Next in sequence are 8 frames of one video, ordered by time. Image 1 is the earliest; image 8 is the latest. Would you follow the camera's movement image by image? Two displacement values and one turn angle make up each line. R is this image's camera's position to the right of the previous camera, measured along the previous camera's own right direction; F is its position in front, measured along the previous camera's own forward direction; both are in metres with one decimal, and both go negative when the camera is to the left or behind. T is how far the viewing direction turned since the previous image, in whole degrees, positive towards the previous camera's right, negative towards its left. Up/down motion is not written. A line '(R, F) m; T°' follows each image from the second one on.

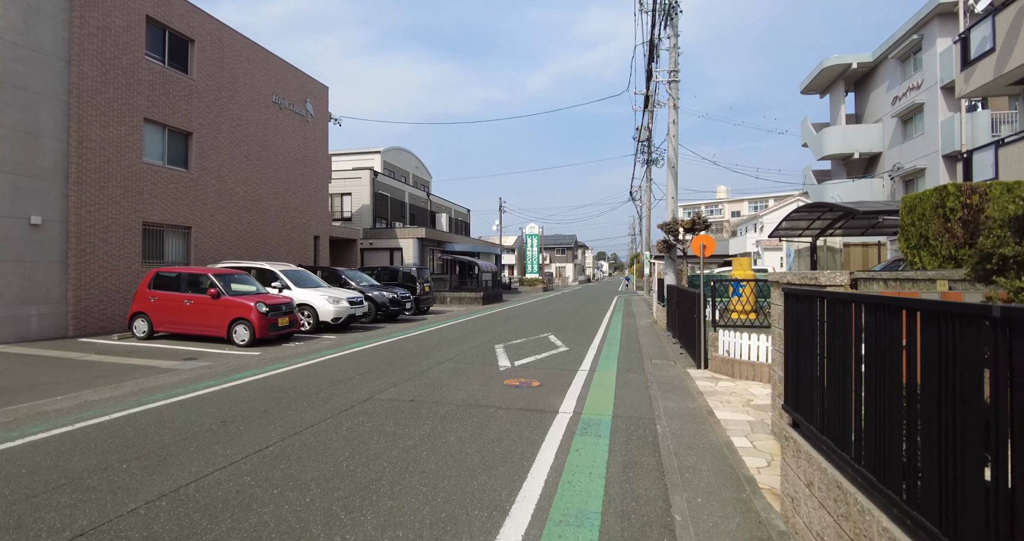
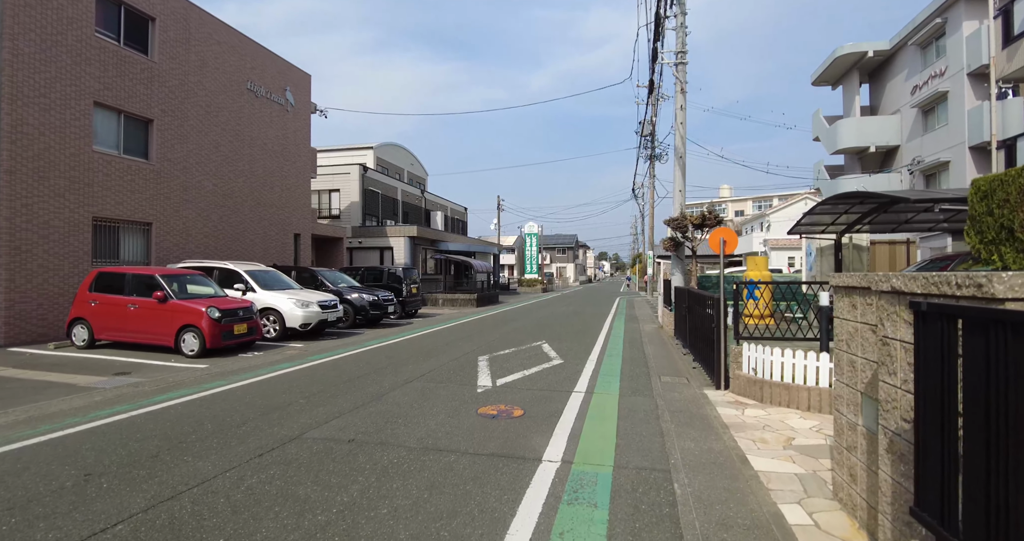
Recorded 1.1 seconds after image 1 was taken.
(+0.3, +1.4) m; 0°
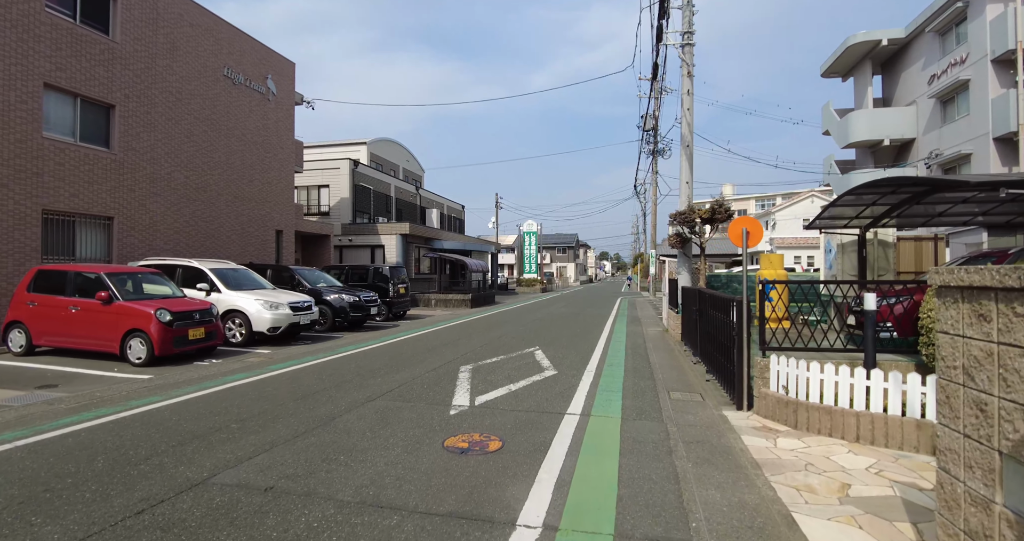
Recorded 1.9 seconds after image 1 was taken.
(+0.2, +1.2) m; 0°
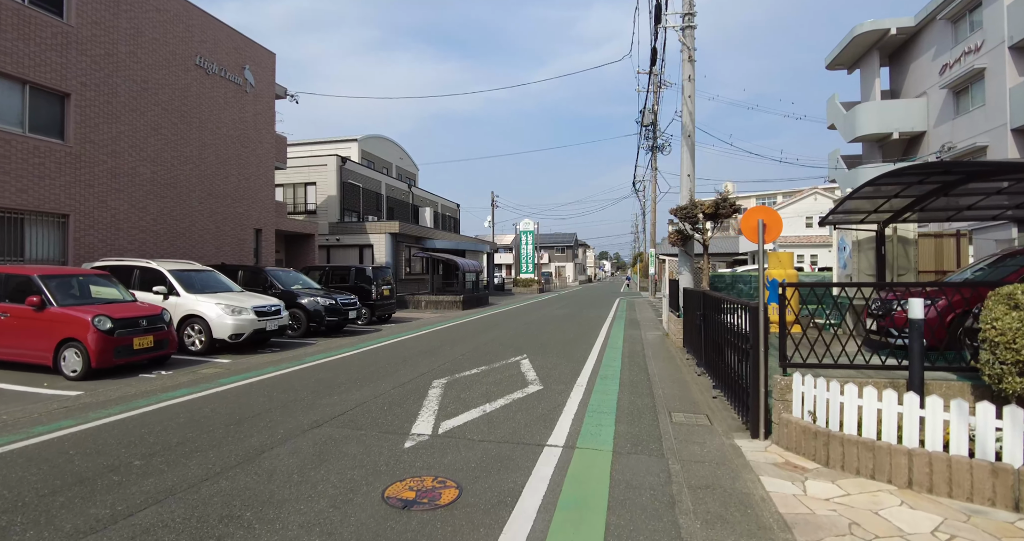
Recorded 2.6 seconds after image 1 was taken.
(+0.3, +1.0) m; 0°
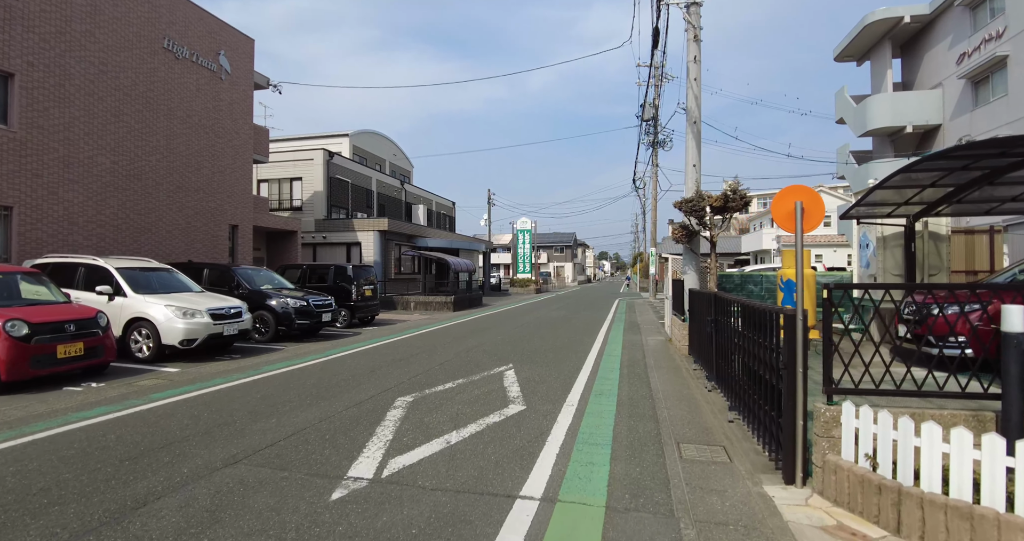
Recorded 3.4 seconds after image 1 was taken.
(+0.3, +1.1) m; 0°
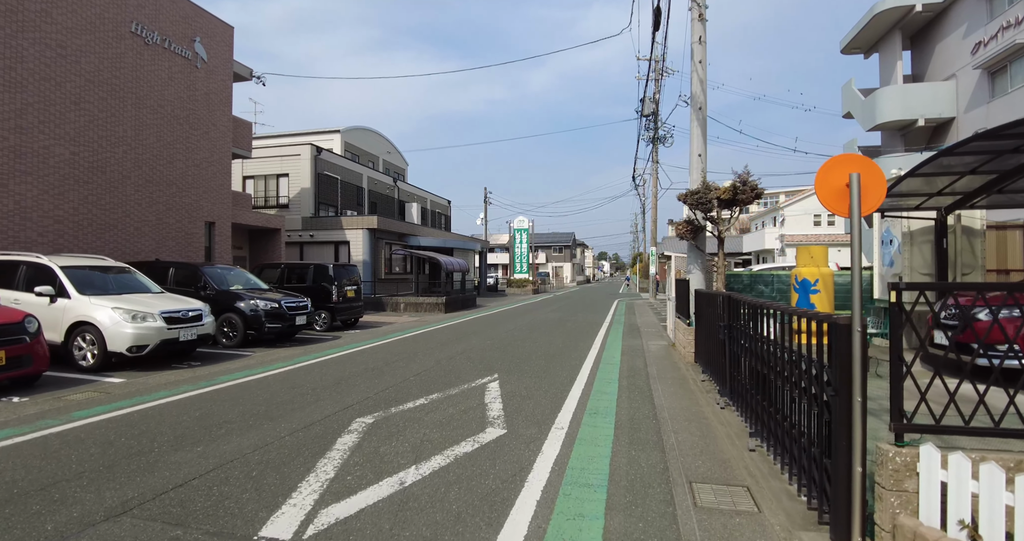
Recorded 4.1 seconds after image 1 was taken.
(+0.2, +1.0) m; 0°
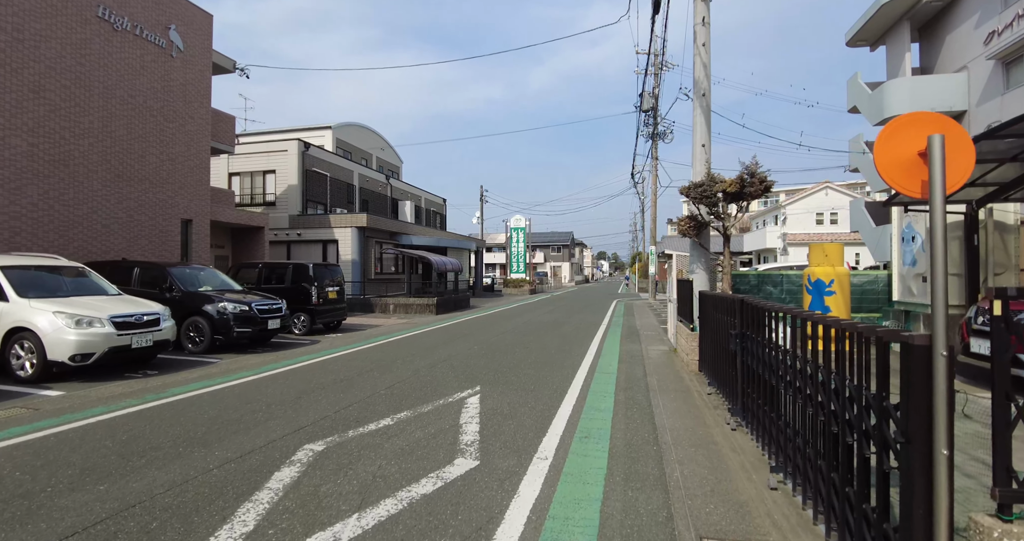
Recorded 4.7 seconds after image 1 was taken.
(+0.2, +0.8) m; 0°
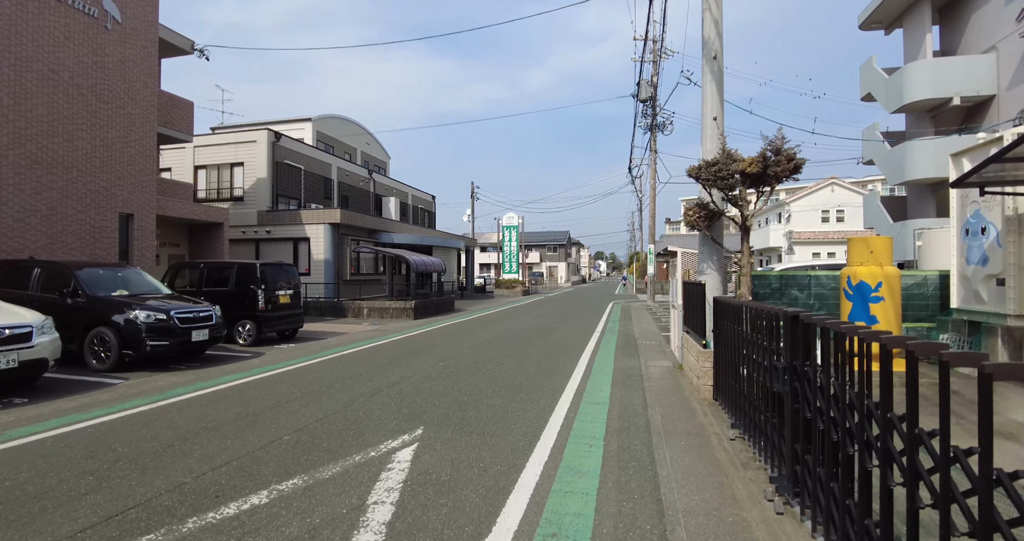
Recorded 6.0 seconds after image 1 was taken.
(+0.4, +1.8) m; 0°
